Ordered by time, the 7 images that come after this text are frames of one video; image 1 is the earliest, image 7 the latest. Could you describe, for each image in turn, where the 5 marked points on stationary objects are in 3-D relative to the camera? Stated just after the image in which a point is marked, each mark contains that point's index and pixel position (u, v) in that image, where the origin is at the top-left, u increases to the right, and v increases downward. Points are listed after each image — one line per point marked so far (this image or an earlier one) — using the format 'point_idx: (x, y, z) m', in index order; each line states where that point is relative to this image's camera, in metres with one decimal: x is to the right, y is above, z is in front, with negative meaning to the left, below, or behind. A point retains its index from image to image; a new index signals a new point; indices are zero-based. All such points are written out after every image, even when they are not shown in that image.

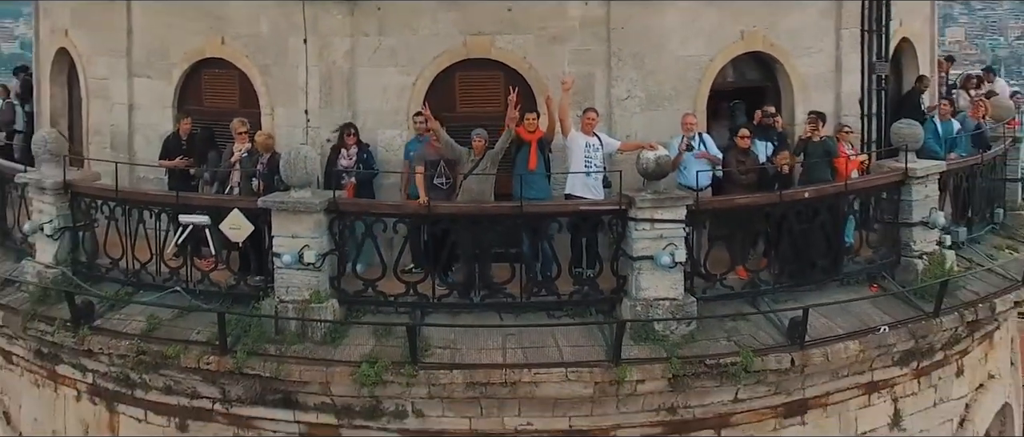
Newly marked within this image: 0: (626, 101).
0: (+0.5, +0.6, +6.0) m
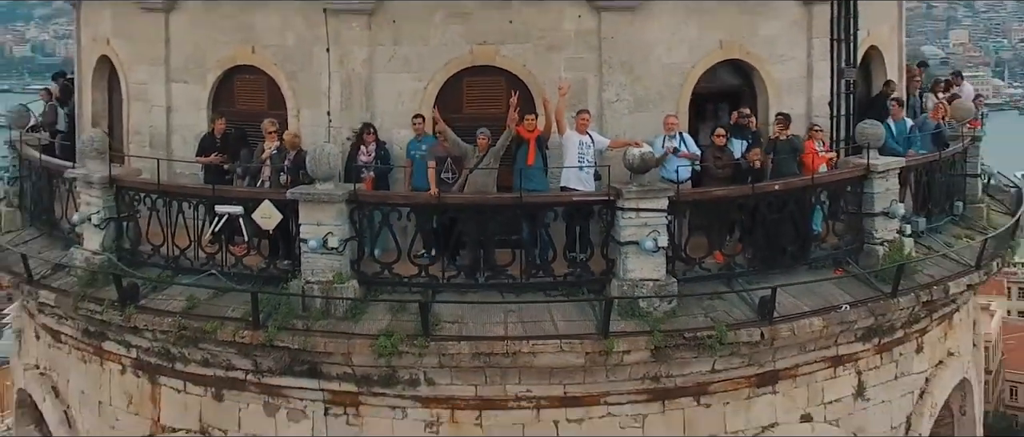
0: (+0.6, +0.6, +6.7) m
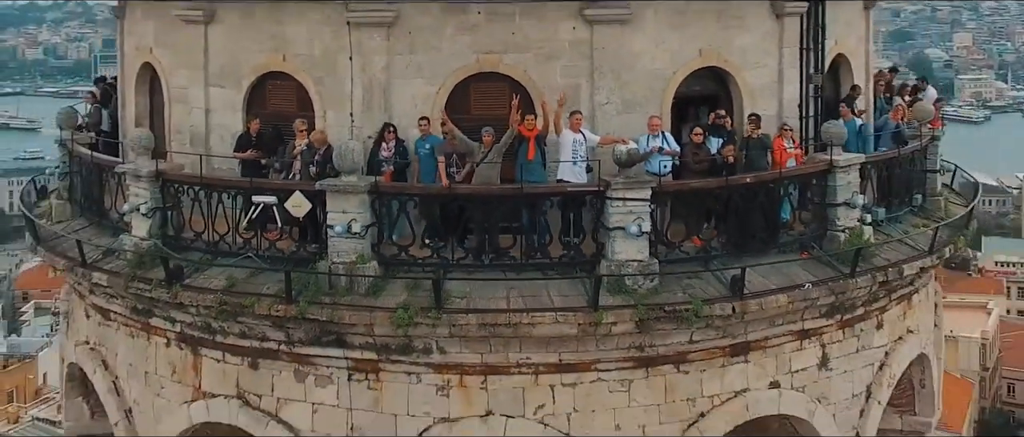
0: (+0.6, +0.7, +7.5) m
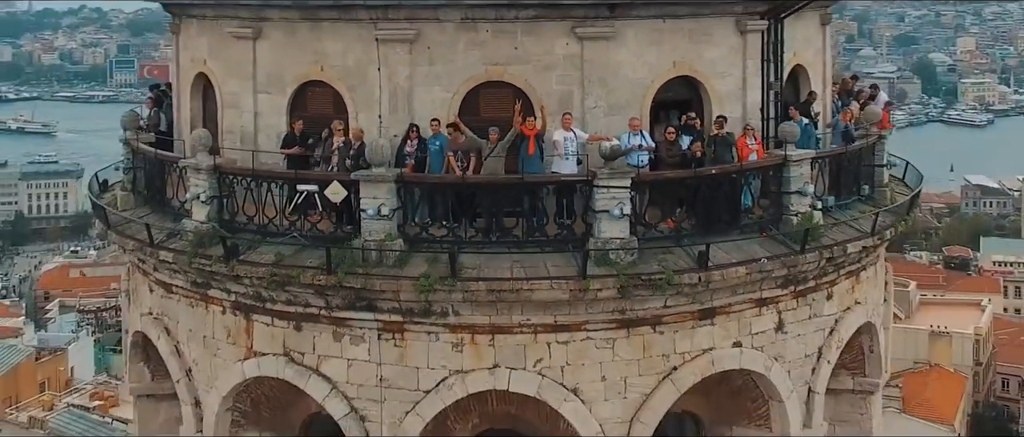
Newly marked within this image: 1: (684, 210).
0: (+0.6, +0.8, +8.9) m
1: (+1.2, +0.1, +8.6) m
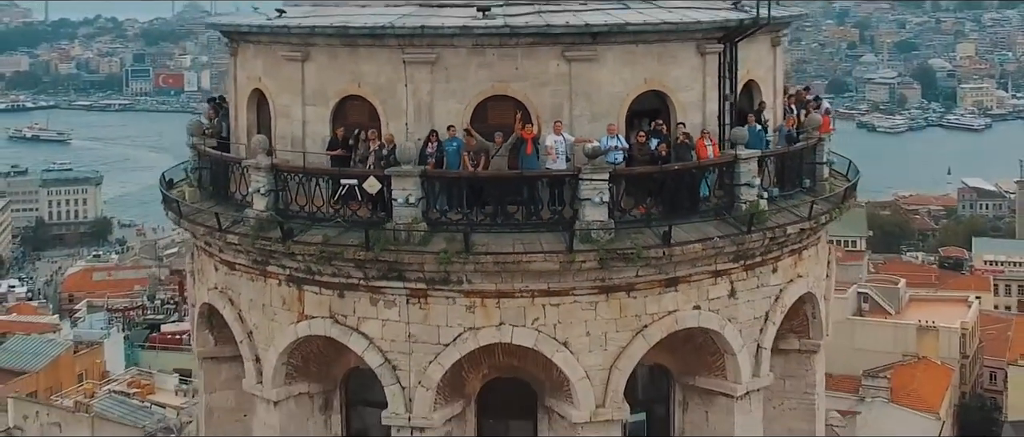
0: (+0.6, +0.9, +11.0) m
1: (+1.2, +0.2, +10.7) m
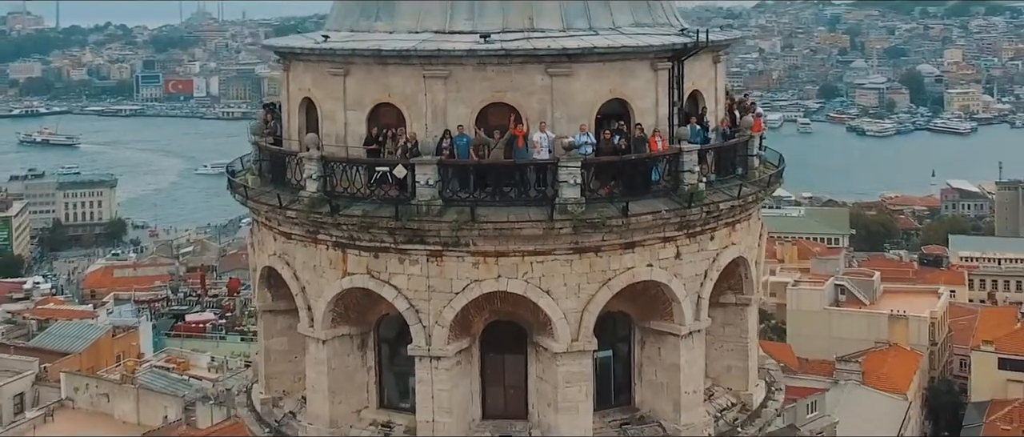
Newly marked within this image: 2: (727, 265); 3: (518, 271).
0: (+0.6, +1.1, +14.3) m
1: (+1.1, +0.4, +14.0) m
2: (+2.6, -0.6, +15.0) m
3: (+0.1, -0.6, +13.9) m
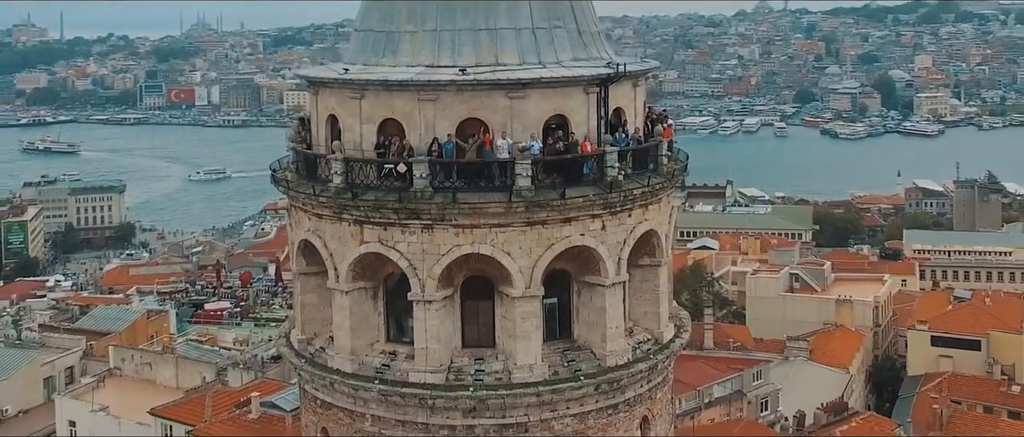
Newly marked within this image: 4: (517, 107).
0: (+0.1, +1.4, +19.8) m
1: (+0.7, +0.7, +19.5) m
2: (+2.1, -0.3, +20.5) m
3: (-0.4, -0.3, +19.3) m
4: (+0.1, +1.8, +19.7) m
